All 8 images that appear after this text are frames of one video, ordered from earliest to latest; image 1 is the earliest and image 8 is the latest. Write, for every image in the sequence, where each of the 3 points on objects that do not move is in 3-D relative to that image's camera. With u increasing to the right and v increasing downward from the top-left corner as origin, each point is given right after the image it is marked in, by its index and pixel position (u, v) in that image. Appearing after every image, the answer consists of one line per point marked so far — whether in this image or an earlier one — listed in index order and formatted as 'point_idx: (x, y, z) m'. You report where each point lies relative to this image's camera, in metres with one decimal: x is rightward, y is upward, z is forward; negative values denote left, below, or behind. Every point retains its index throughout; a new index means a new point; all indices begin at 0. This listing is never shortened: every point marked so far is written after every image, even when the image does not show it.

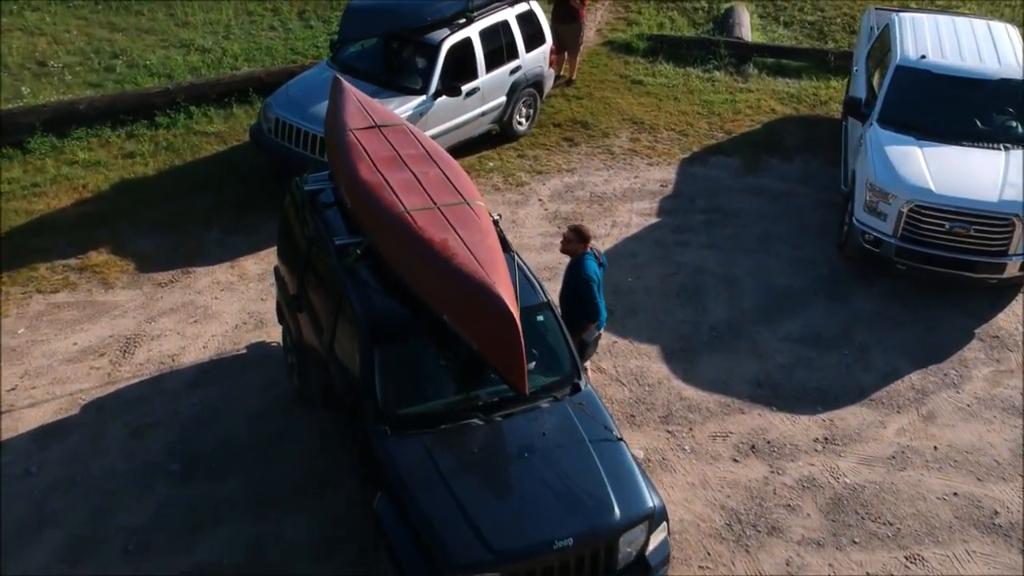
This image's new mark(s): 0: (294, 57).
0: (-3.2, +3.4, +14.9) m
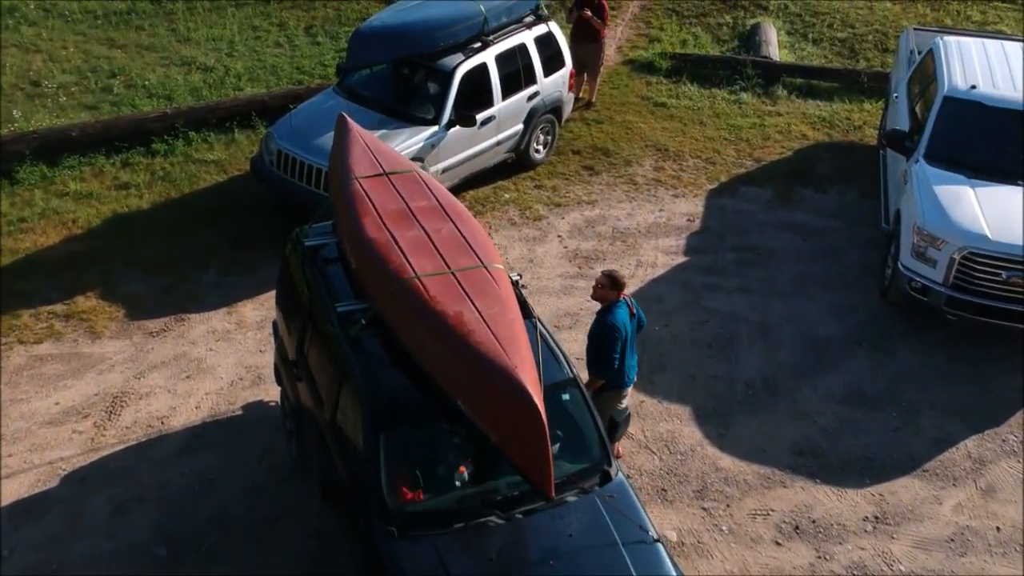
0: (-3.0, +3.0, +14.3) m
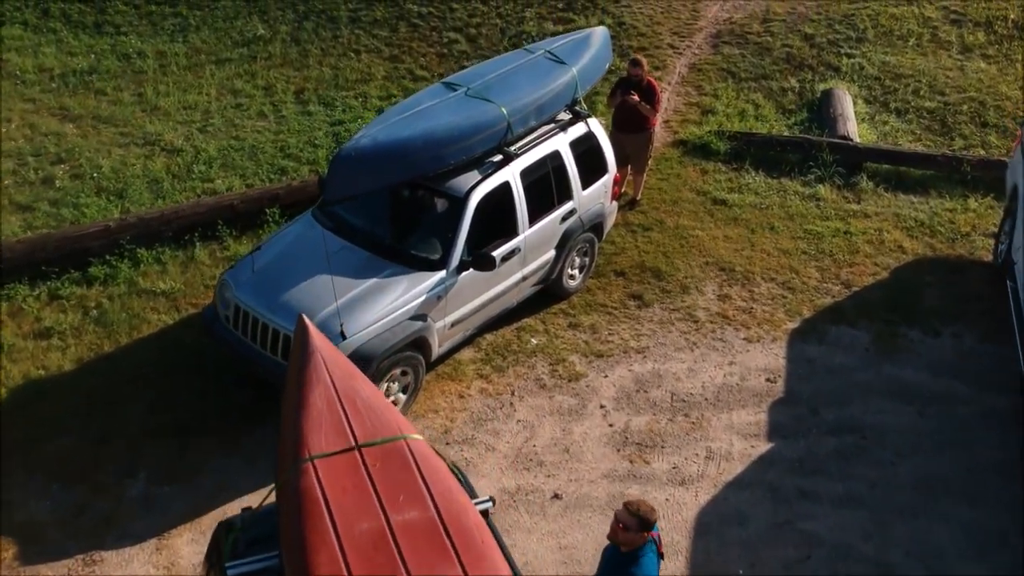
0: (-2.6, +1.5, +11.9) m
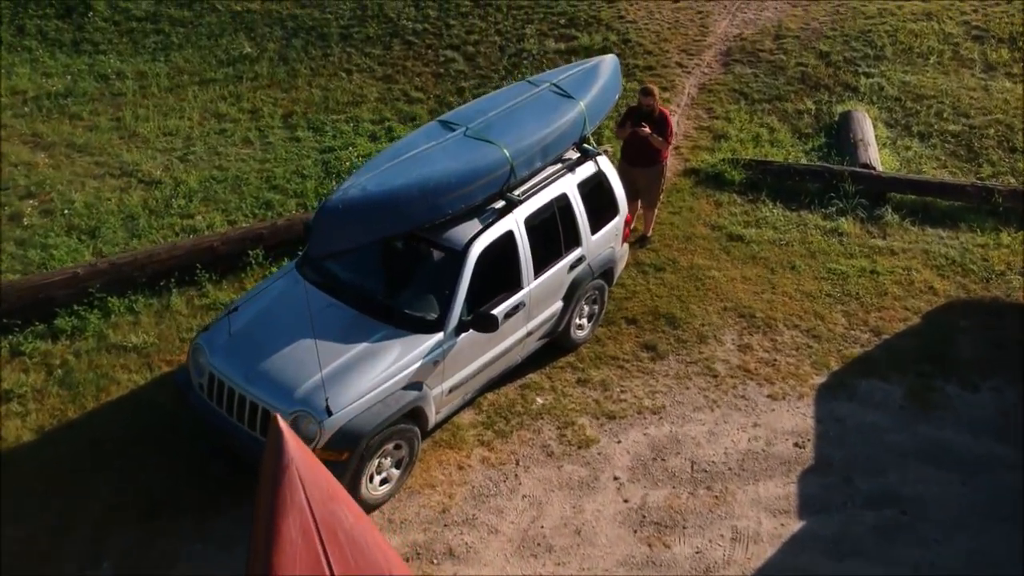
0: (-2.6, +1.0, +11.1) m
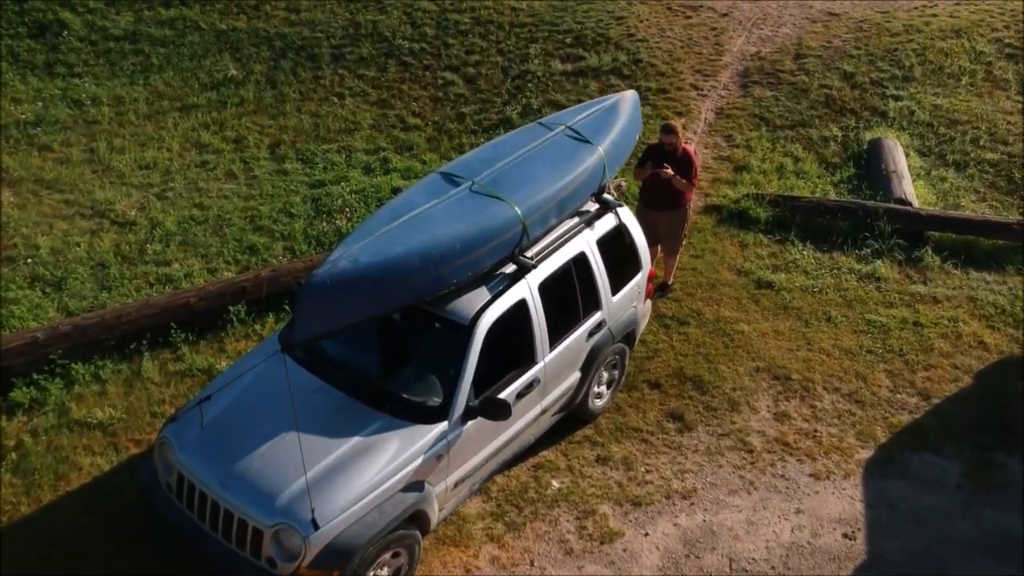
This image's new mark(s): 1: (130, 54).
0: (-2.6, +0.5, +10.2) m
1: (-5.2, +3.2, +13.9) m
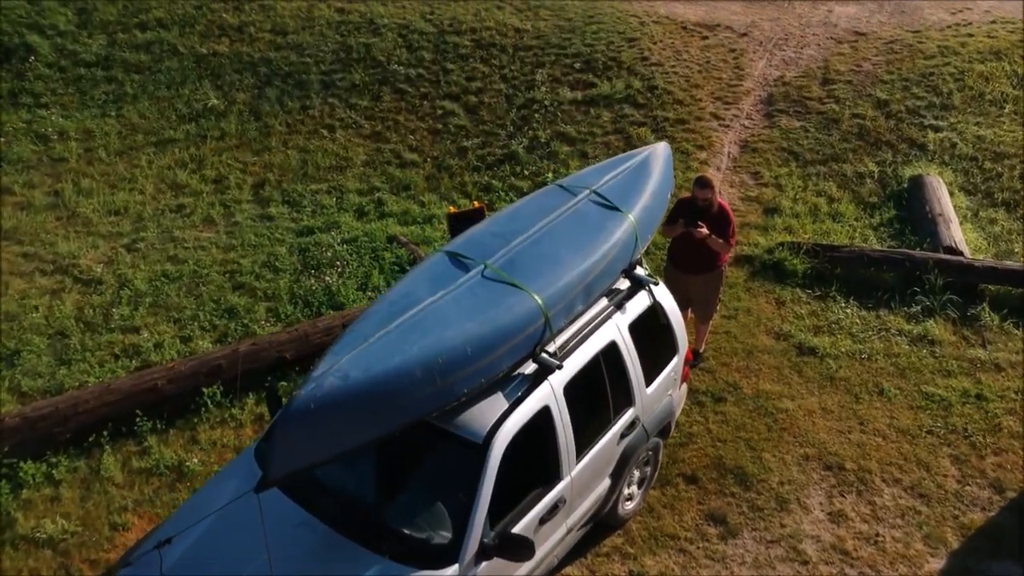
0: (-2.5, -0.1, +9.1) m
1: (-5.2, +2.6, +12.8) m
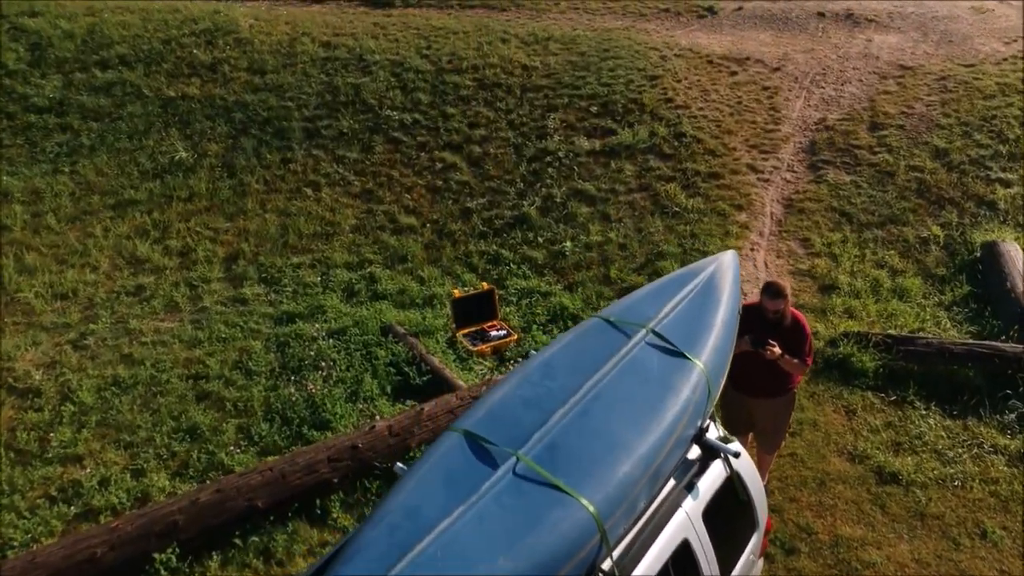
0: (-2.3, -0.9, +7.6) m
1: (-5.1, +1.7, +11.3) m
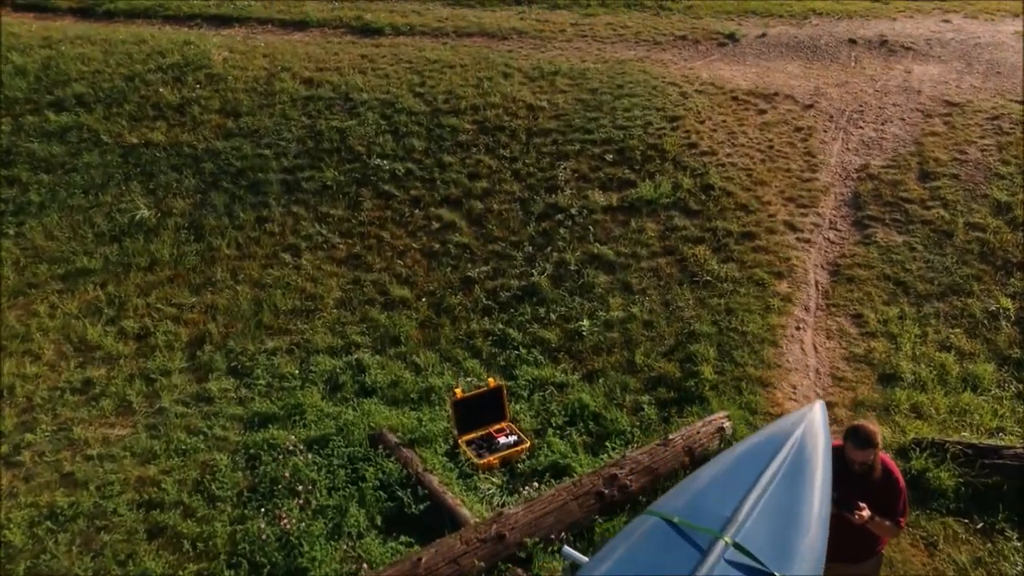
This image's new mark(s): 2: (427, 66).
0: (-2.2, -1.6, +6.3) m
1: (-5.0, +1.0, +9.9) m
2: (-1.0, +2.5, +11.6) m
